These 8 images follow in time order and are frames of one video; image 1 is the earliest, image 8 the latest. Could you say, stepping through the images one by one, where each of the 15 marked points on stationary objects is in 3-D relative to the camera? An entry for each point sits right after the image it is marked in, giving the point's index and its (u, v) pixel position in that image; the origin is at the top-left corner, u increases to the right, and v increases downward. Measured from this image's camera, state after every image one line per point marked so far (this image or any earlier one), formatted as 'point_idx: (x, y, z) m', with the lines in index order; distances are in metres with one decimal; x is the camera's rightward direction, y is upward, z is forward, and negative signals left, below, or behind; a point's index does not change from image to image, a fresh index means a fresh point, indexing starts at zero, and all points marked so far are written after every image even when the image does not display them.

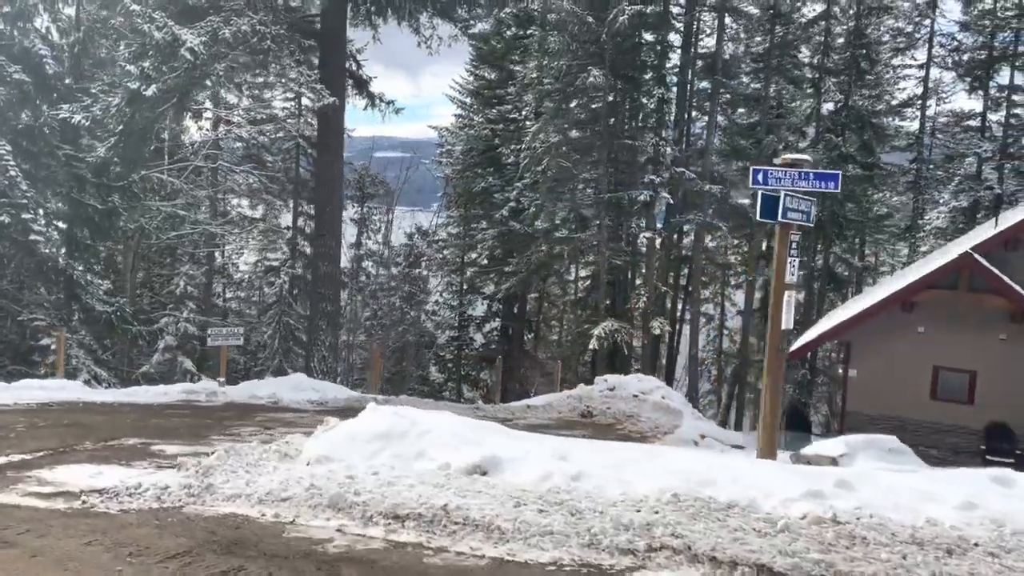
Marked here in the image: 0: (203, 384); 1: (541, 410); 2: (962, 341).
0: (-3.9, -1.2, +11.2) m
1: (+0.5, -1.9, +13.9) m
2: (+7.3, -0.8, +14.3) m
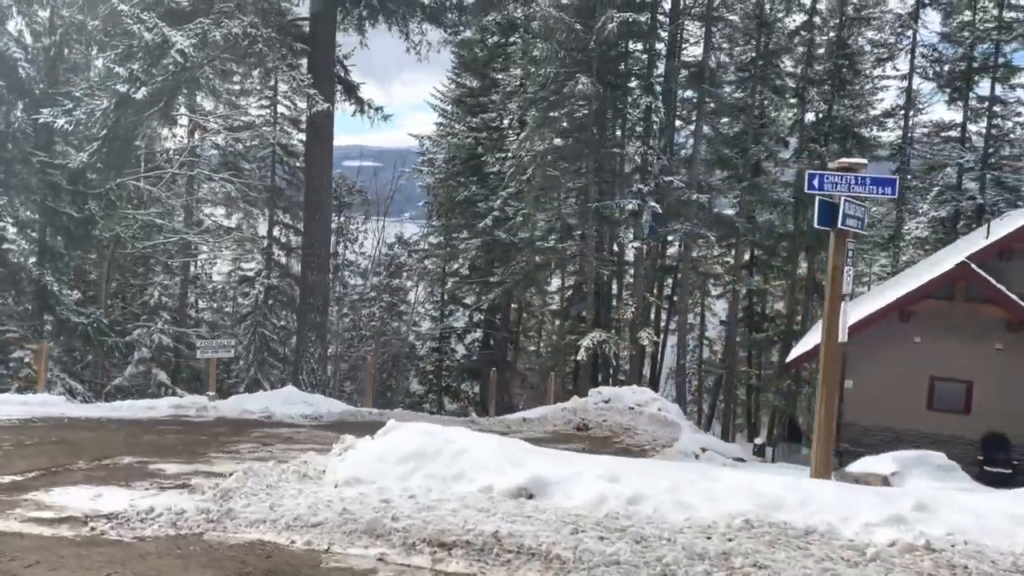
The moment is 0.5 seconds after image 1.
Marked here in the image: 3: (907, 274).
0: (-3.9, -1.4, +10.8) m
1: (+0.4, -2.1, +13.6) m
2: (+7.2, -1.0, +14.3) m
3: (+7.9, +0.3, +17.6) m
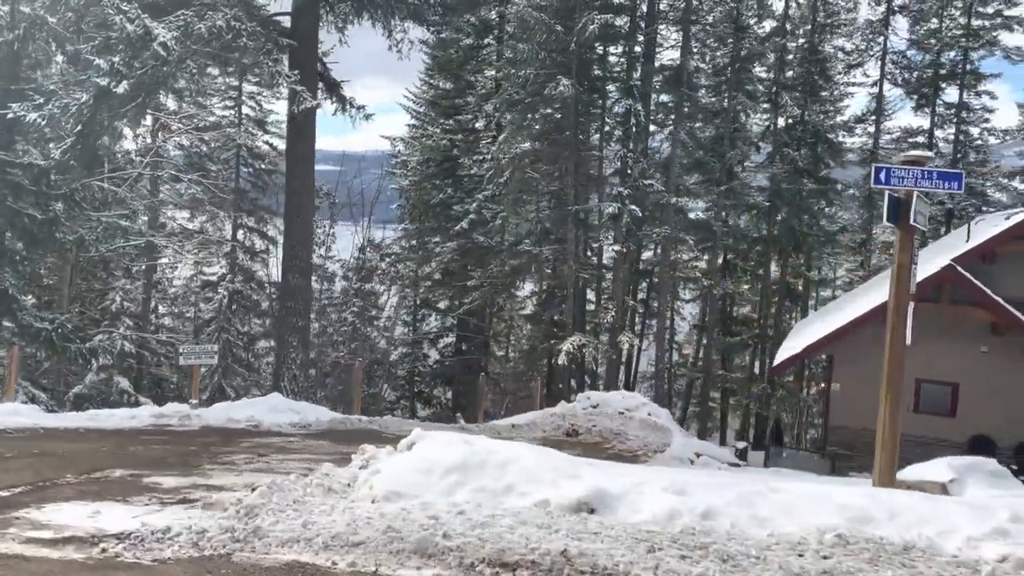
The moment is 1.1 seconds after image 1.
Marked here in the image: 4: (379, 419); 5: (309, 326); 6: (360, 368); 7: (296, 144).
0: (-4.0, -1.4, +10.4) m
1: (+0.2, -2.1, +13.3) m
2: (+7.0, -1.0, +14.3) m
3: (+7.6, +0.3, +17.7) m
4: (-1.7, -1.7, +11.3) m
5: (-3.1, -0.6, +13.8) m
6: (-2.7, -1.4, +15.8) m
7: (-3.3, +2.1, +13.3) m
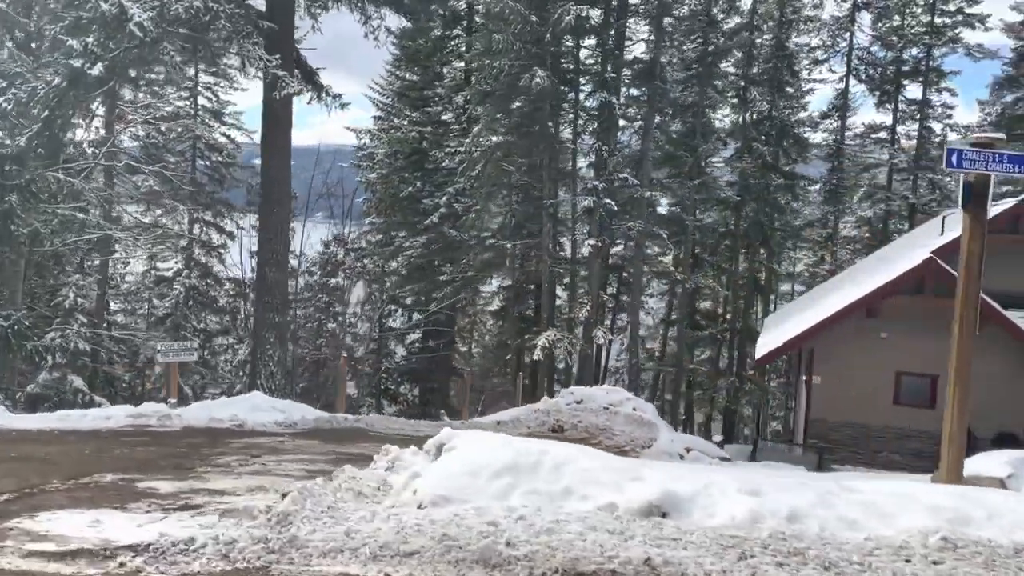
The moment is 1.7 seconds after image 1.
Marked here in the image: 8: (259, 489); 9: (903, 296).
0: (-4.0, -1.3, +9.9) m
1: (0.0, -2.0, +13.1) m
2: (+6.7, -0.9, +14.4) m
3: (+7.1, +0.4, +17.8) m
4: (-1.8, -1.6, +10.9) m
5: (-3.4, -0.5, +13.4) m
6: (-3.0, -1.3, +15.4) m
7: (-3.5, +2.2, +12.8) m
8: (-1.7, -1.4, +6.1) m
9: (+6.3, -0.1, +14.2) m
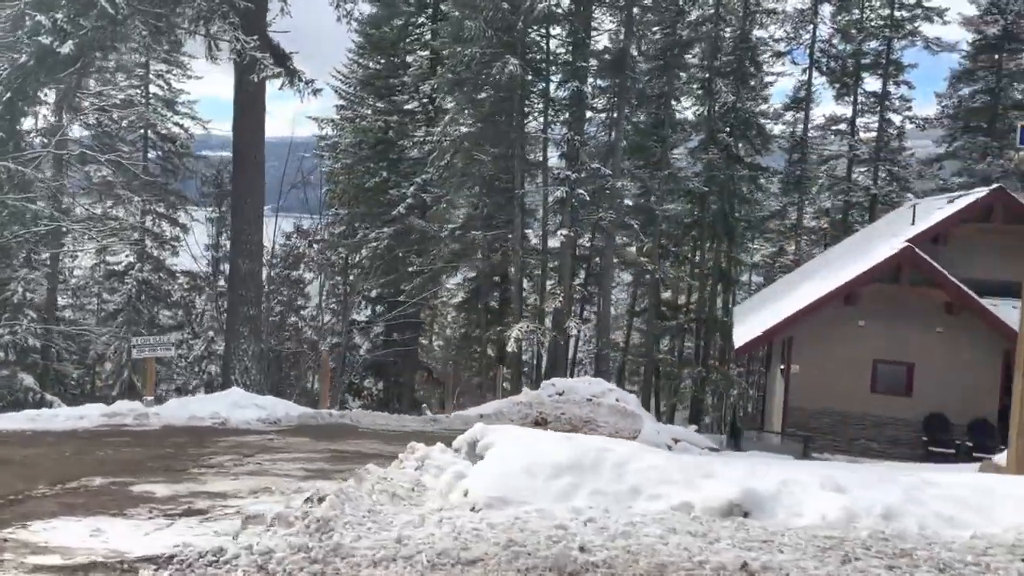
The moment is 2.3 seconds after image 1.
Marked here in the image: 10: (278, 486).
0: (-4.1, -1.2, +9.4) m
1: (-0.3, -1.9, +12.8) m
2: (+6.4, -0.7, +14.5) m
3: (+6.6, +0.6, +17.9) m
4: (-1.9, -1.5, +10.6) m
5: (-3.7, -0.4, +12.9) m
6: (-3.4, -1.2, +14.9) m
7: (-3.8, +2.3, +12.3) m
8: (-1.6, -1.3, +5.8) m
9: (+5.9, +0.1, +14.3) m
10: (-1.6, -1.3, +6.0) m
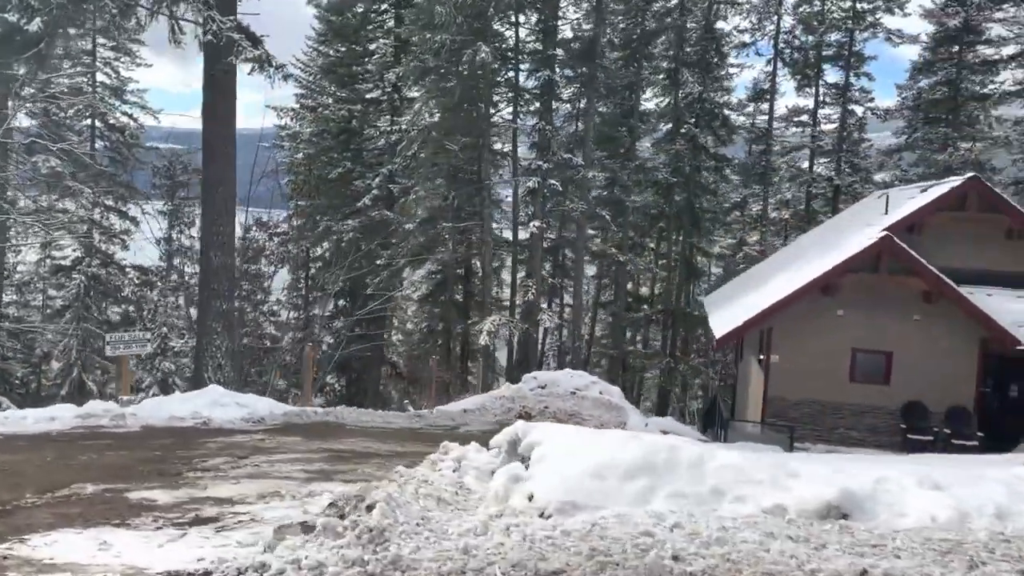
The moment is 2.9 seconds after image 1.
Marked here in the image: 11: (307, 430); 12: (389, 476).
0: (-4.2, -1.2, +8.9) m
1: (-0.5, -1.8, +12.5) m
2: (+6.0, -0.6, +14.5) m
3: (+6.1, +0.8, +18.0) m
4: (-2.1, -1.4, +10.2) m
5: (-3.9, -0.3, +12.4) m
6: (-3.7, -1.1, +14.5) m
7: (-4.0, +2.4, +11.8) m
8: (-1.4, -1.3, +5.4) m
9: (+5.6, +0.2, +14.3) m
10: (-1.4, -1.3, +5.6) m
11: (-2.1, -1.4, +8.8) m
12: (-0.9, -1.4, +6.6) m
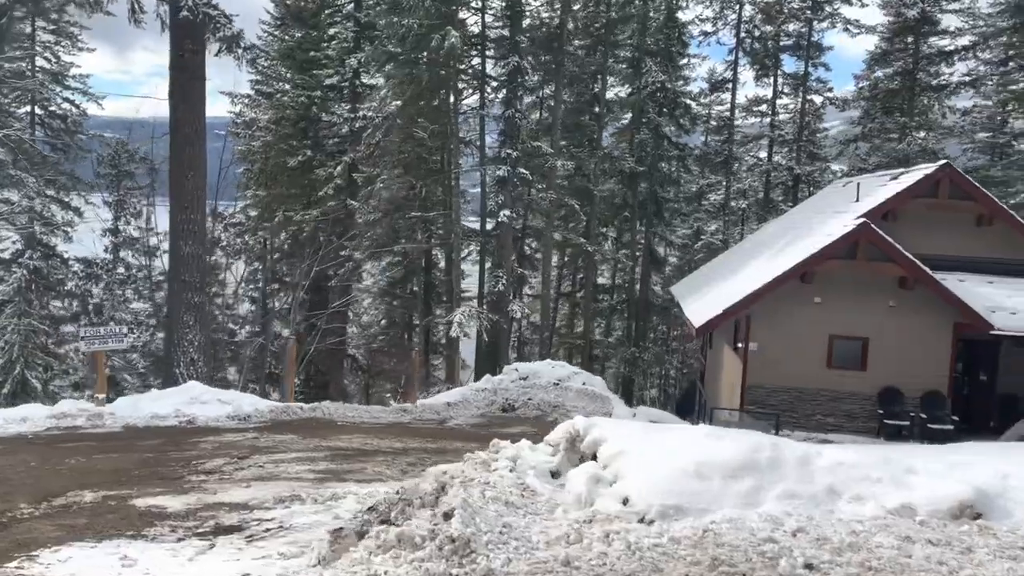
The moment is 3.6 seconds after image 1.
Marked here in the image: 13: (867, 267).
0: (-4.2, -1.1, +8.4) m
1: (-0.7, -1.6, +12.2) m
2: (+5.7, -0.4, +14.6) m
3: (+5.5, +1.1, +18.0) m
4: (-2.1, -1.3, +9.8) m
5: (-4.1, -0.2, +11.9) m
6: (-4.1, -0.9, +14.0) m
7: (-4.2, +2.5, +11.3) m
8: (-1.2, -1.2, +5.0) m
9: (+5.3, +0.4, +14.3) m
10: (-1.2, -1.2, +5.3) m
11: (-2.1, -1.3, +8.4) m
12: (-0.8, -1.3, +6.3) m
13: (+5.7, +0.3, +14.1) m
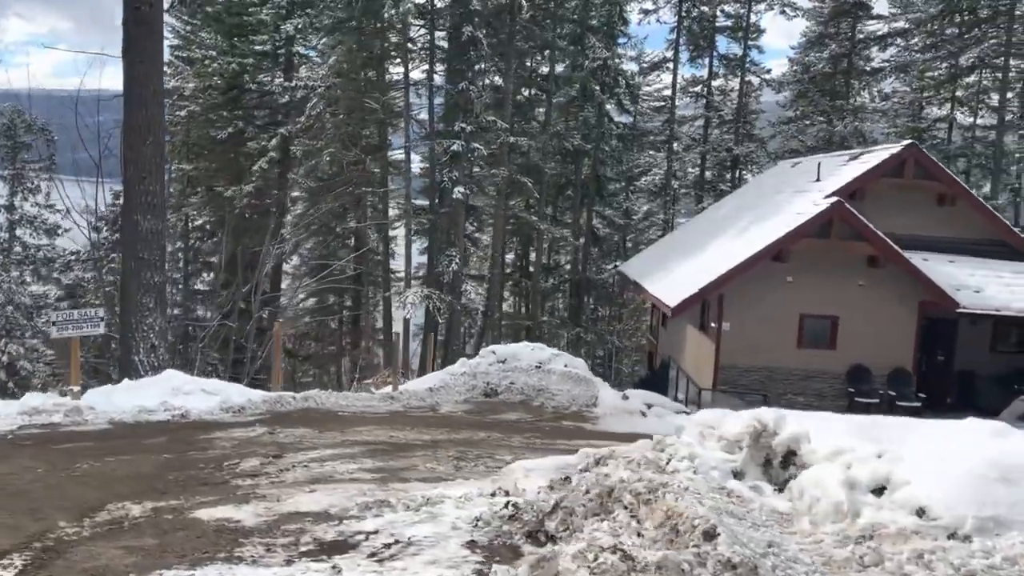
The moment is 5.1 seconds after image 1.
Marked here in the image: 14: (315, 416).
0: (-3.9, -0.9, +7.4) m
1: (-0.9, -1.3, +11.6) m
2: (+5.2, 0.0, +14.6) m
3: (+4.6, +1.5, +17.9) m
4: (-2.1, -1.1, +9.0) m
5: (-4.3, +0.1, +10.9) m
6: (-4.4, -0.6, +12.9) m
7: (-4.3, +2.8, +10.2) m
8: (-0.6, -1.1, +4.4) m
9: (+4.8, +0.8, +14.3) m
10: (-0.7, -1.1, +4.6) m
11: (-1.8, -1.1, +7.7) m
12: (-0.3, -1.2, +5.7) m
13: (+5.2, +0.7, +14.1) m
14: (-1.7, -1.1, +7.9) m
